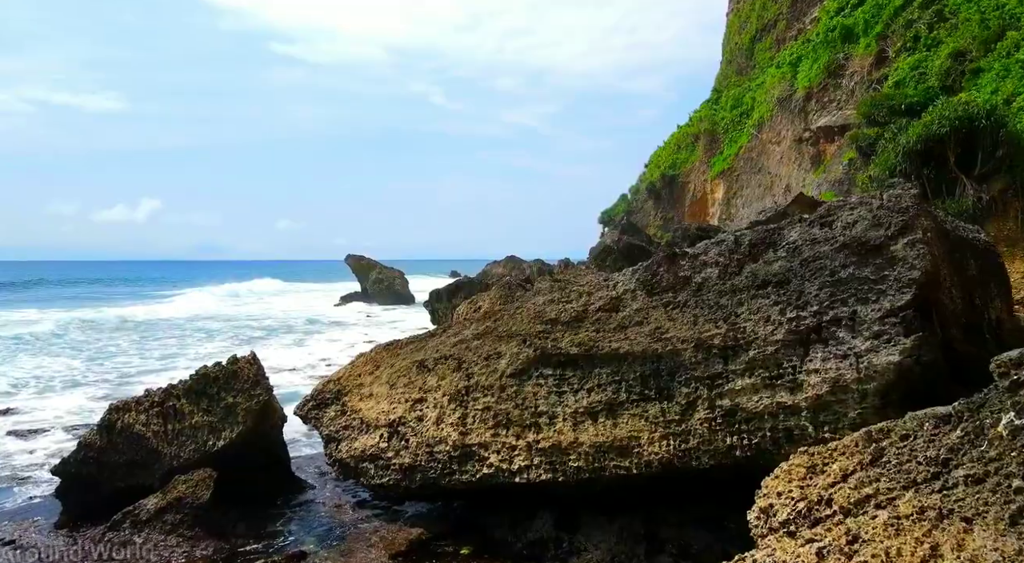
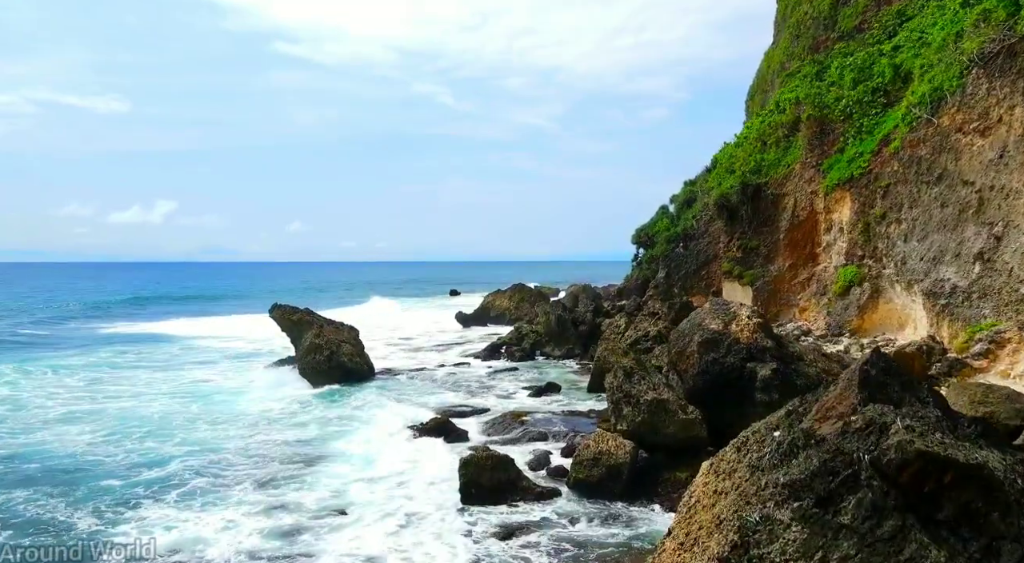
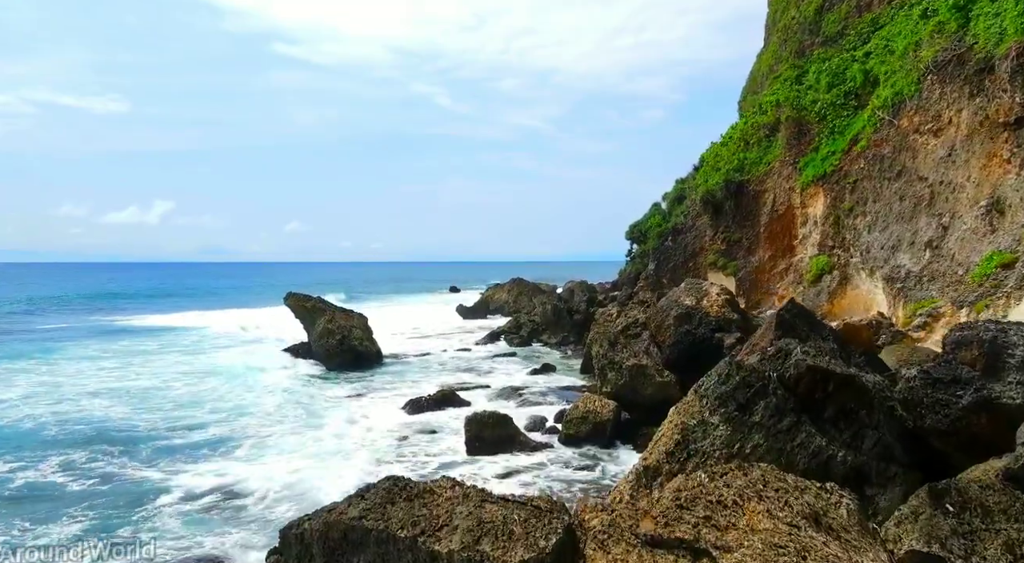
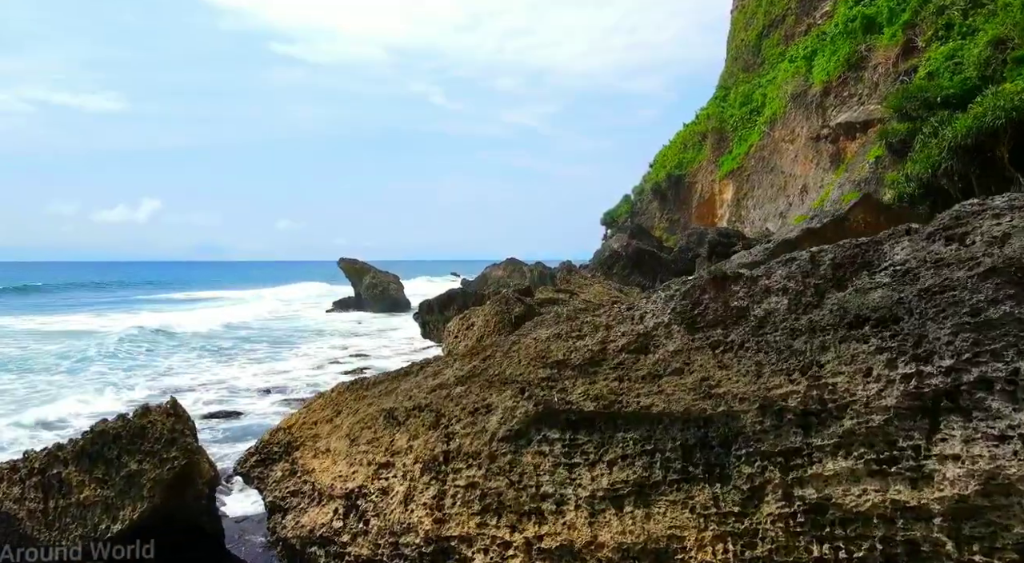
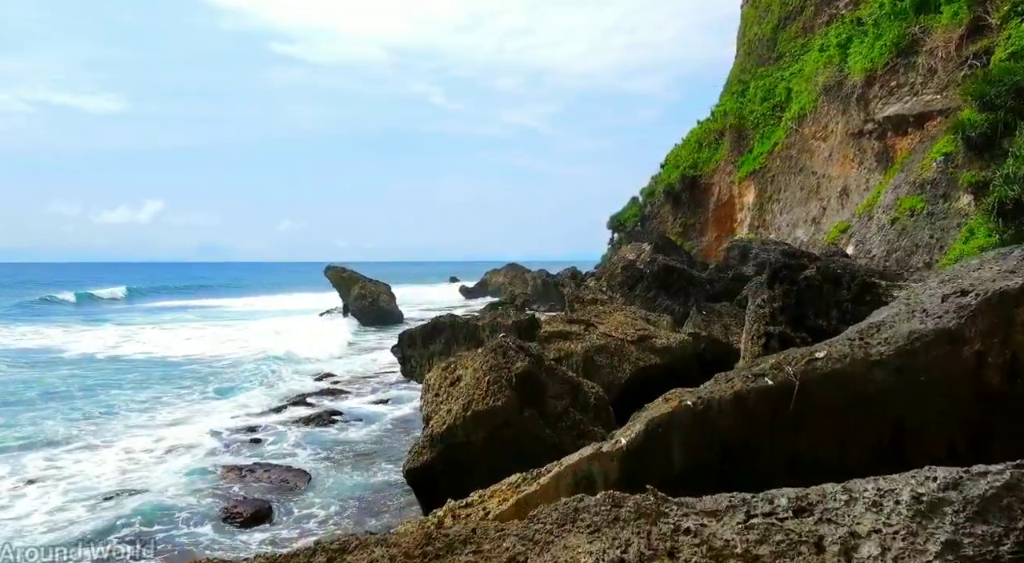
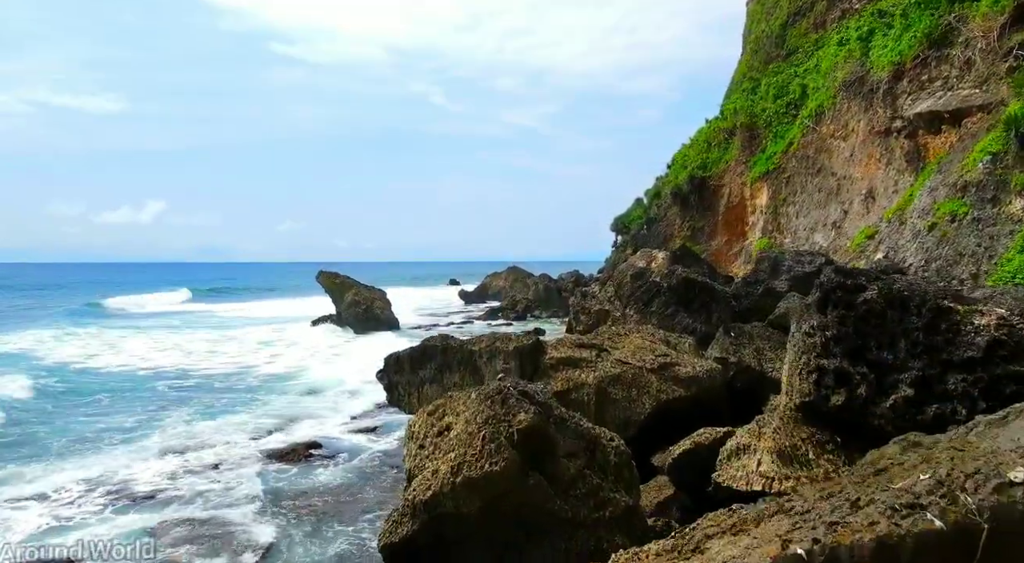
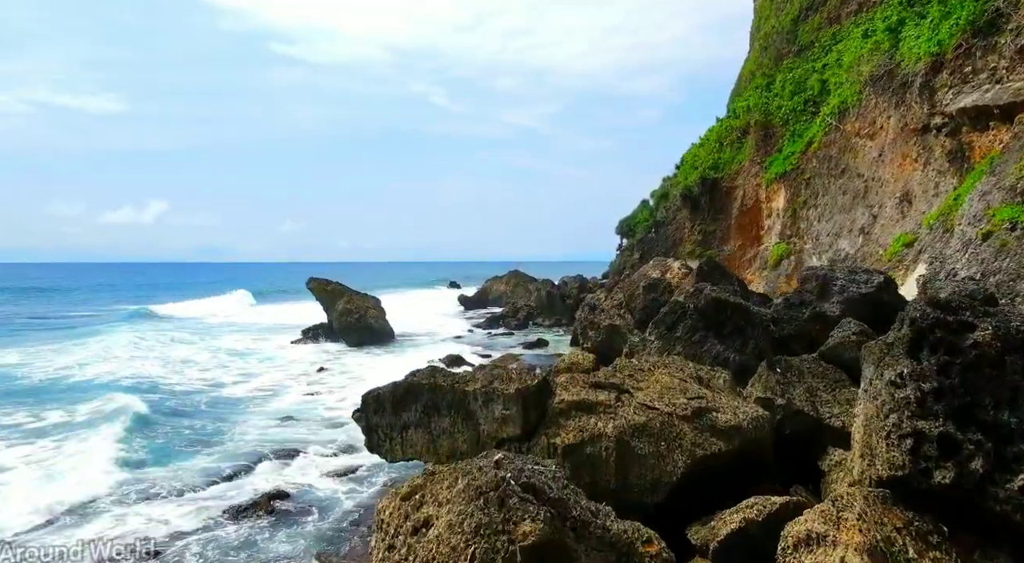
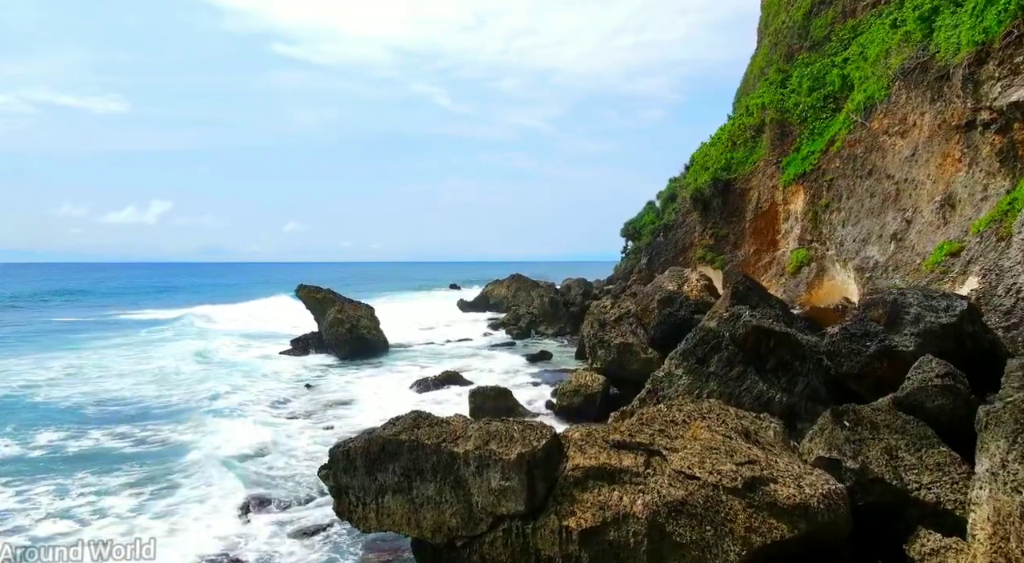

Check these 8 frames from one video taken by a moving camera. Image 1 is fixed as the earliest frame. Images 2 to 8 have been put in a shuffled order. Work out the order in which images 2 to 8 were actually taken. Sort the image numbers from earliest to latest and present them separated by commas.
4, 5, 6, 7, 8, 3, 2
